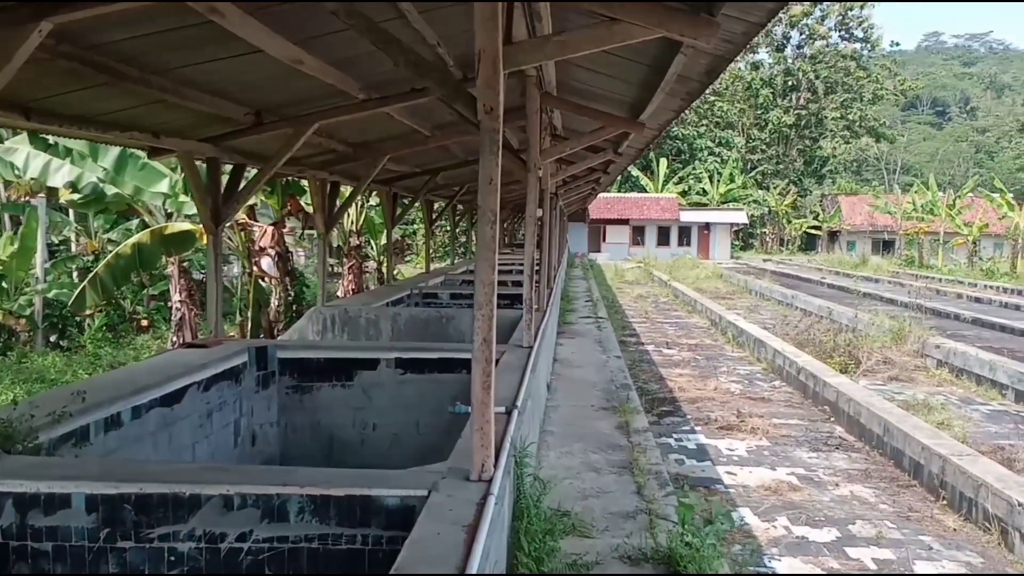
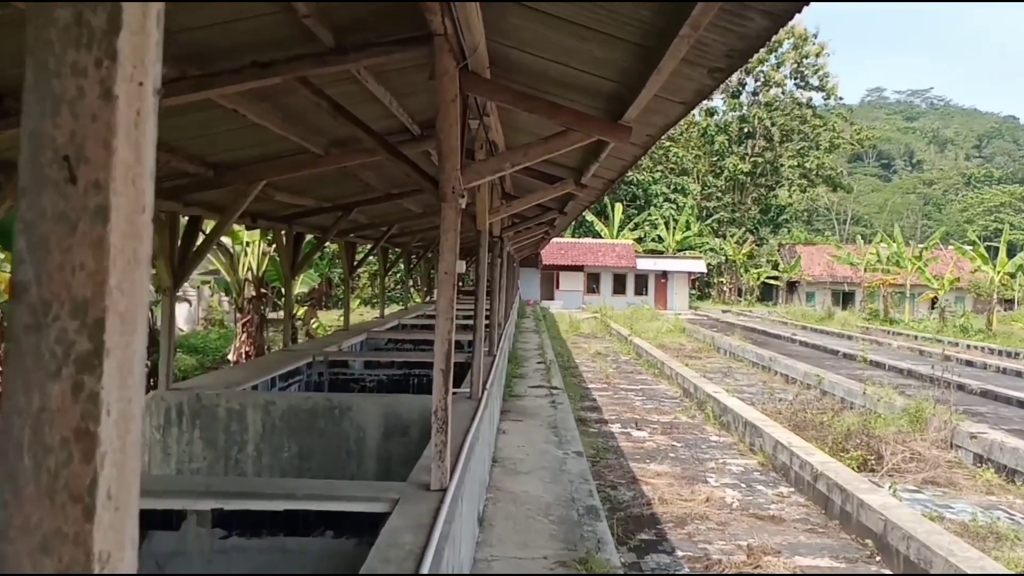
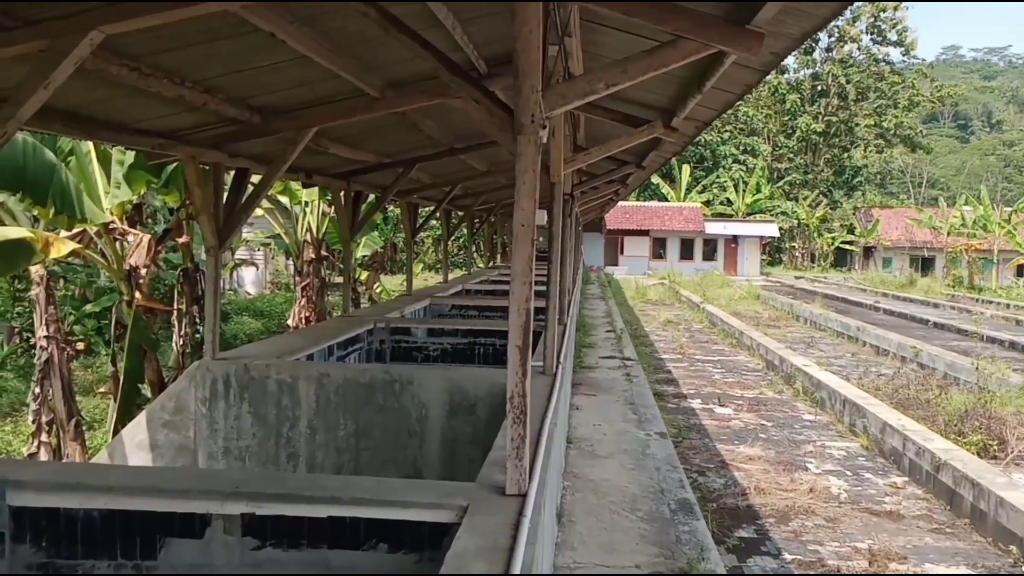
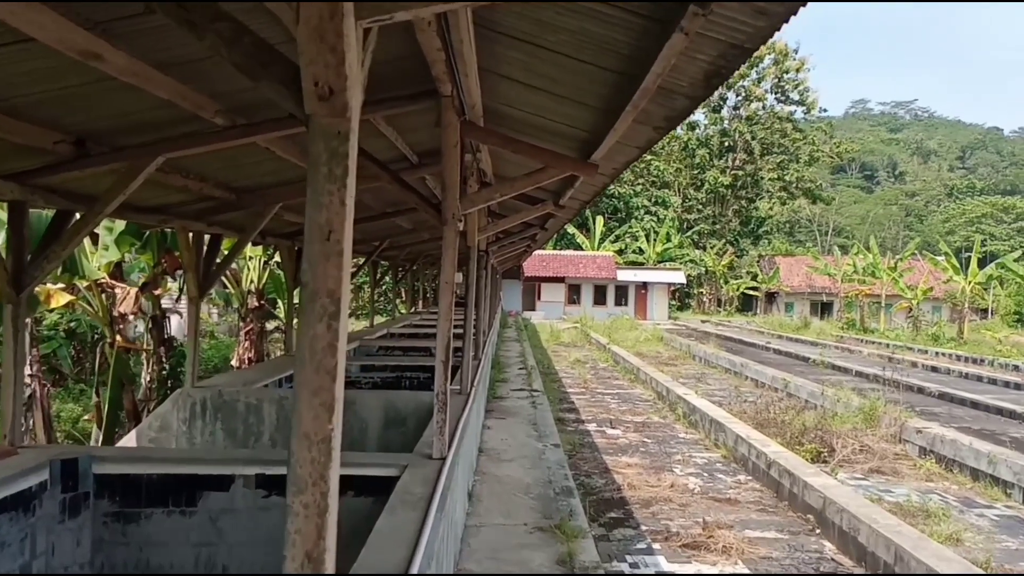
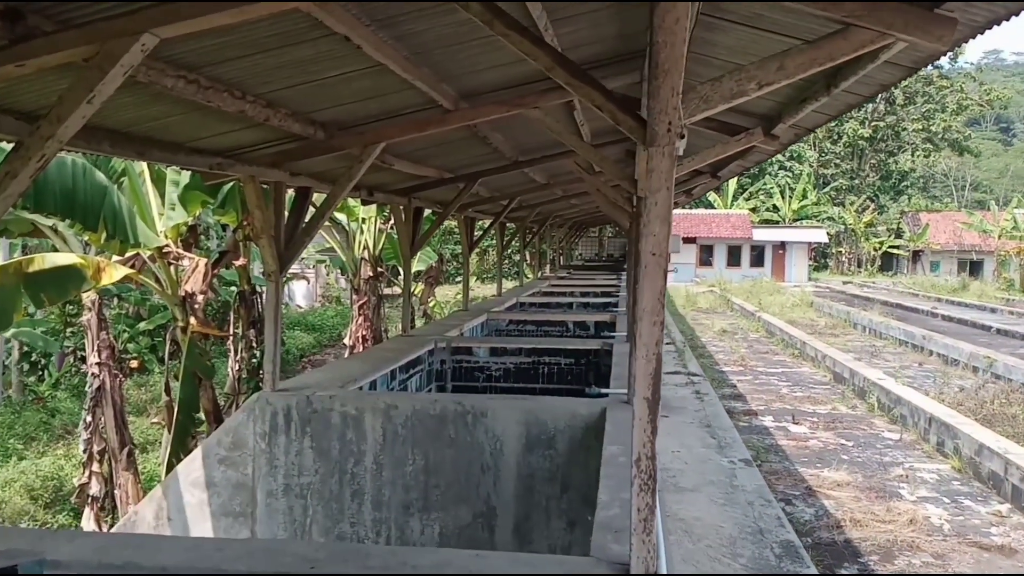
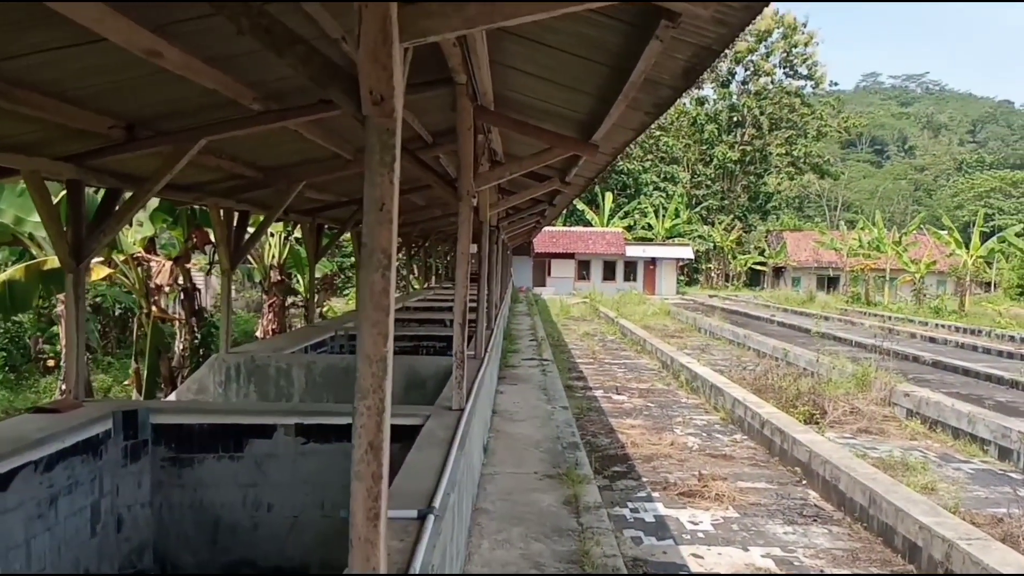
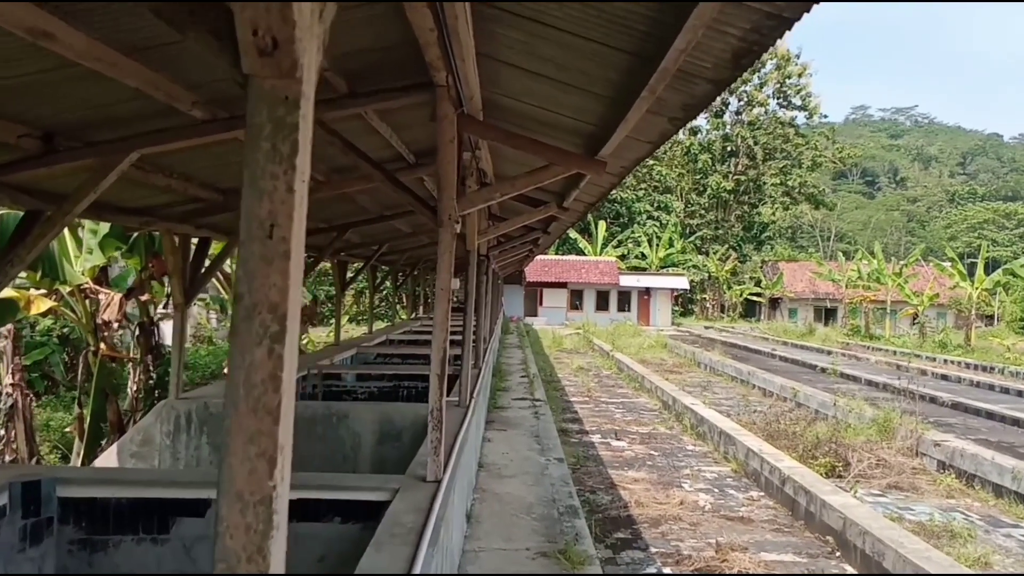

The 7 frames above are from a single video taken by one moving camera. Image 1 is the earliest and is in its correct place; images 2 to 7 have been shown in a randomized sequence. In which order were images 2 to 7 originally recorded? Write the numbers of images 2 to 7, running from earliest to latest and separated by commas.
6, 4, 7, 2, 3, 5
